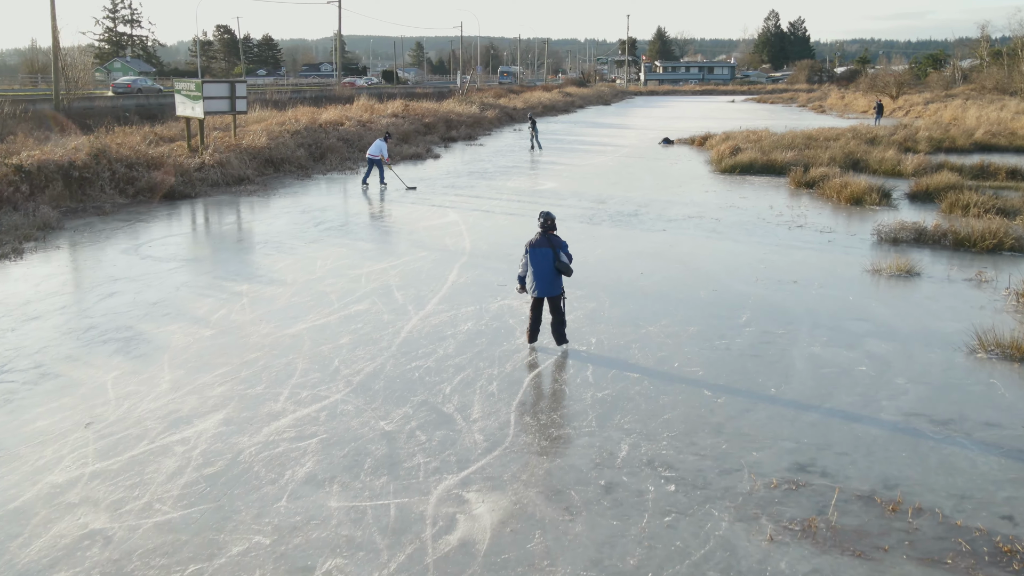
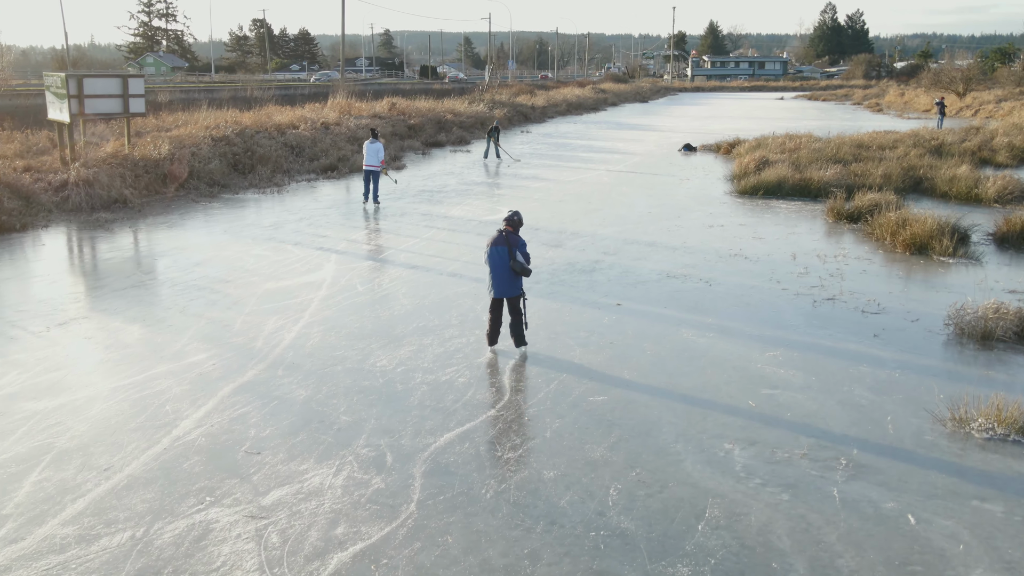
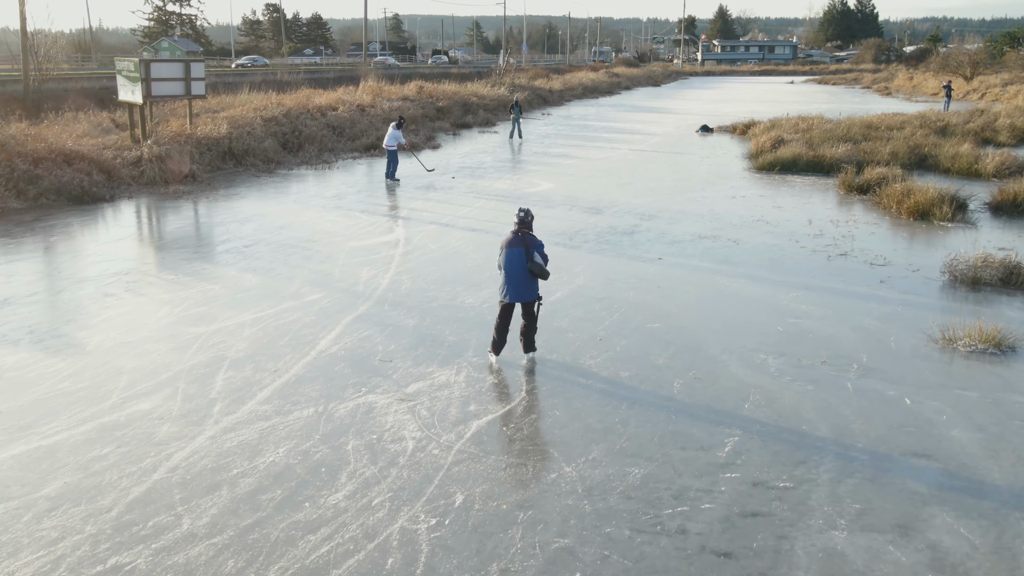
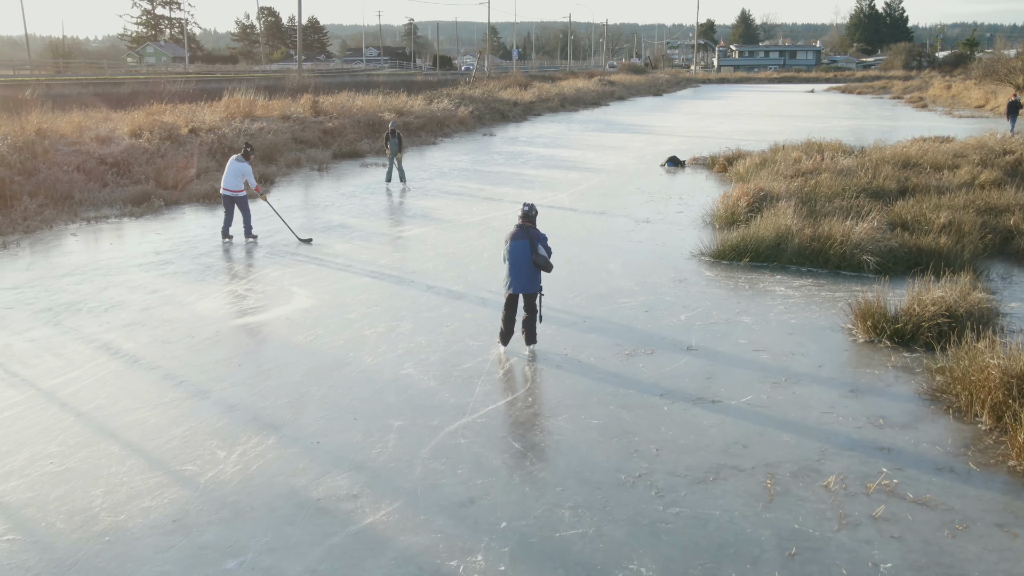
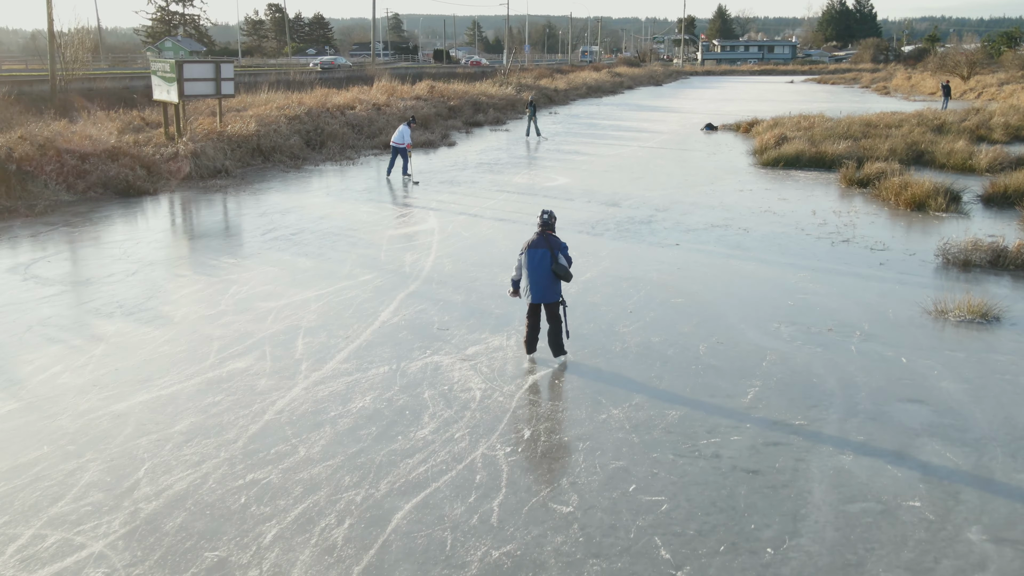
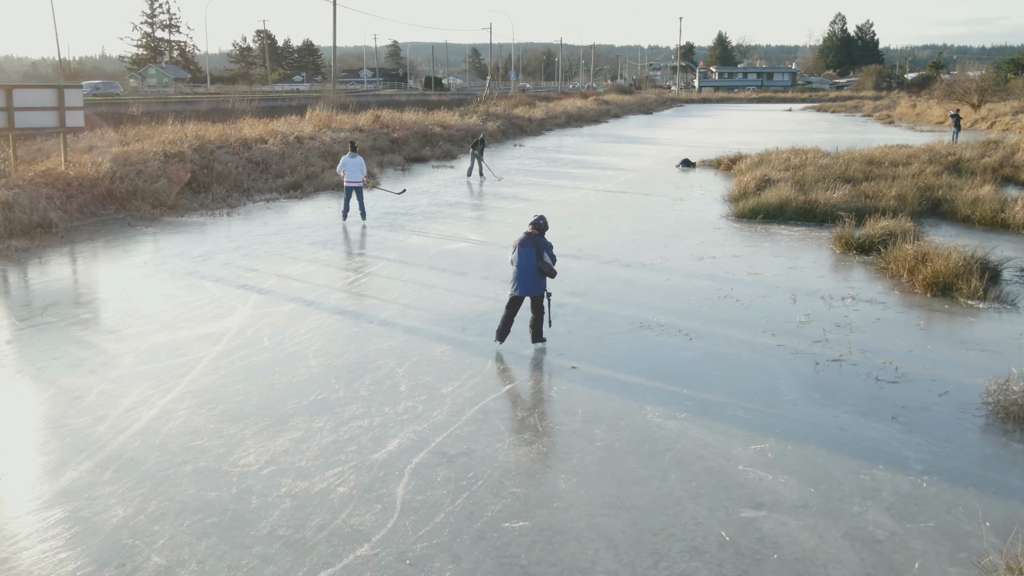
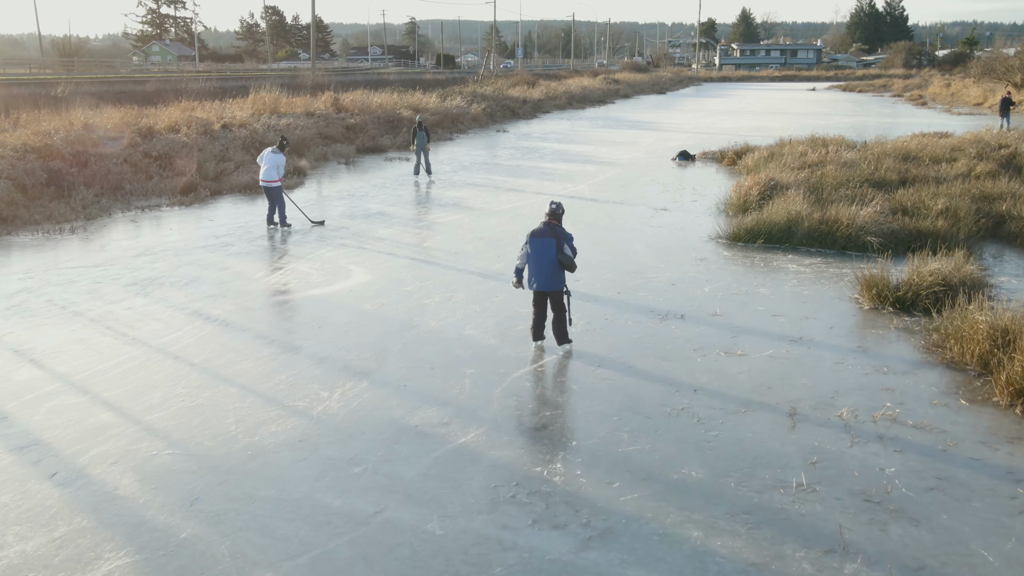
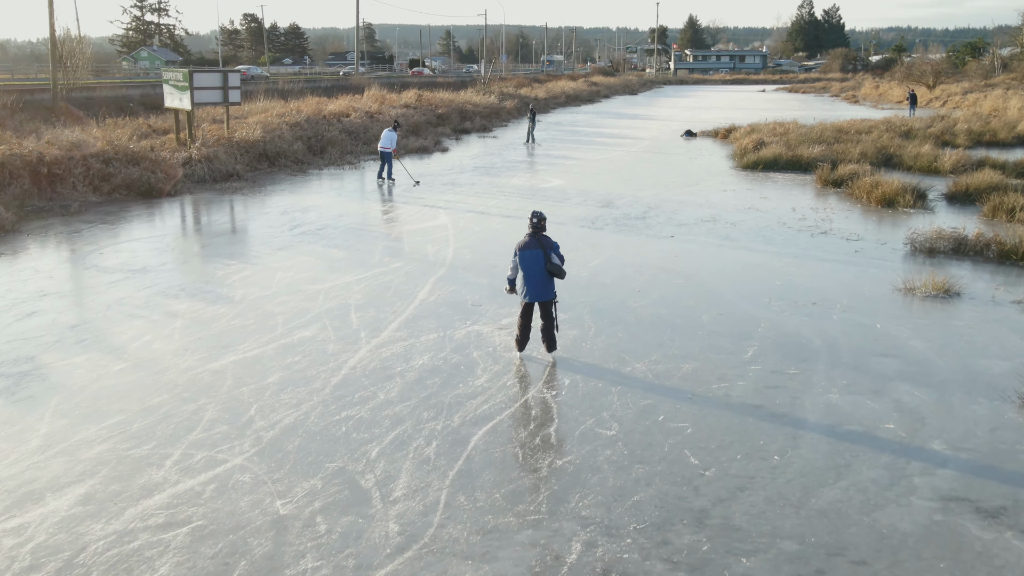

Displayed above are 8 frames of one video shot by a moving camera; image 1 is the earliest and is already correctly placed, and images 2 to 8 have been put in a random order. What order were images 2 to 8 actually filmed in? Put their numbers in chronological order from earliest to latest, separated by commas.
8, 5, 3, 2, 6, 7, 4
